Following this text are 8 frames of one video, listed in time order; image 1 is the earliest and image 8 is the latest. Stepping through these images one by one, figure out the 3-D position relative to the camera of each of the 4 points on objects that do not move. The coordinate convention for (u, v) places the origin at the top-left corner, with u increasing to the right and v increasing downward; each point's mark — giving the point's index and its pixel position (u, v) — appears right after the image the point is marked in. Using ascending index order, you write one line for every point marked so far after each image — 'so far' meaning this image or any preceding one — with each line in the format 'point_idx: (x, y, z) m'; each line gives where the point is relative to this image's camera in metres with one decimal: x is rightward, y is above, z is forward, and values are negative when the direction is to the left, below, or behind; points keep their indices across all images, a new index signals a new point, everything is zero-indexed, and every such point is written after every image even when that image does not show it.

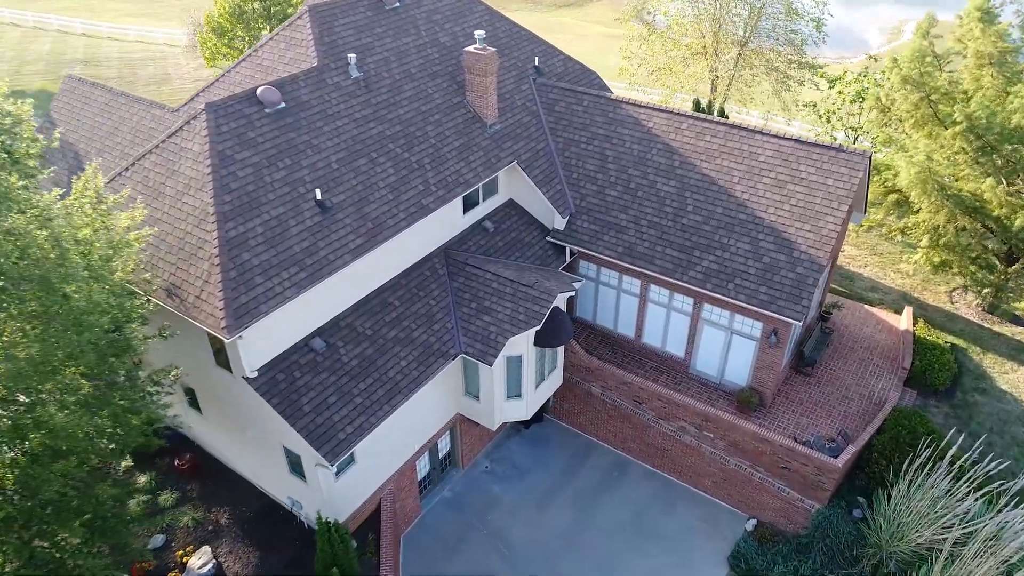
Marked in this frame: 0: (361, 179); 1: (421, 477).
0: (-3.7, +2.6, +17.1) m
1: (-2.4, -5.0, +19.0) m
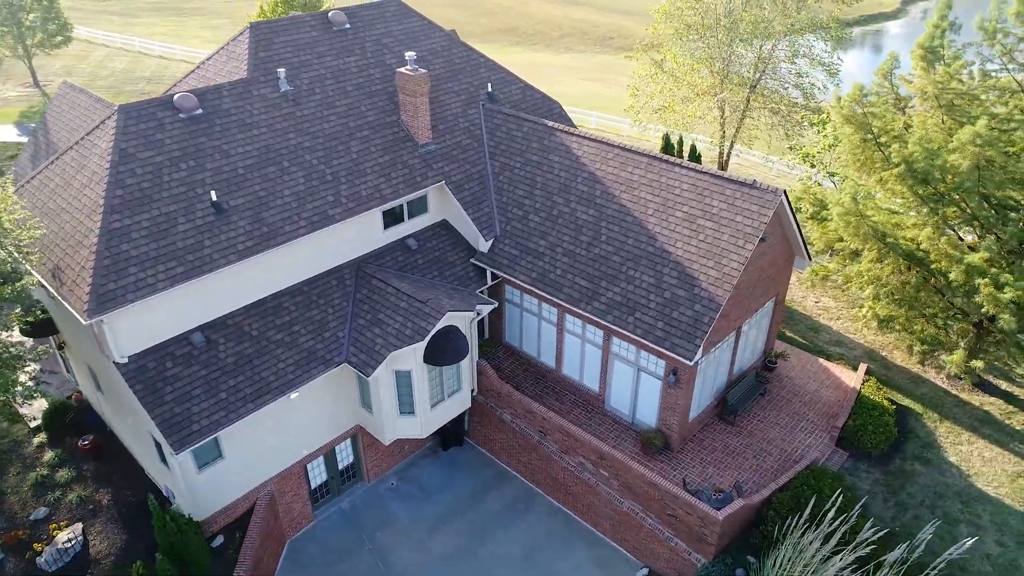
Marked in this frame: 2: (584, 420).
0: (-6.2, +2.5, +17.8) m
1: (-5.3, -5.2, +19.2) m
2: (+2.0, -3.6, +19.7) m
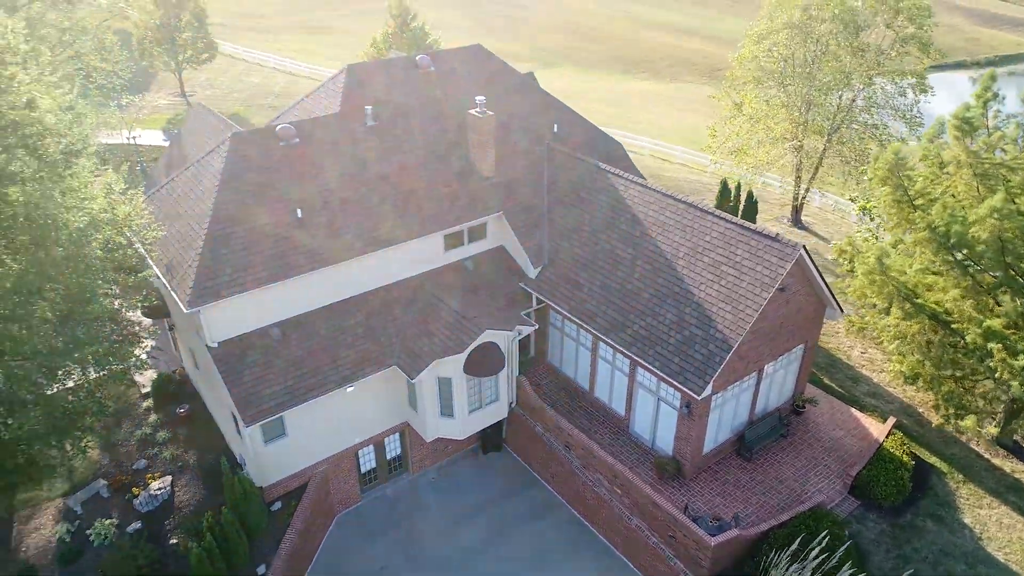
0: (-4.9, +2.3, +20.8) m
1: (-4.6, -5.5, +21.9) m
2: (+2.9, -4.5, +21.4) m
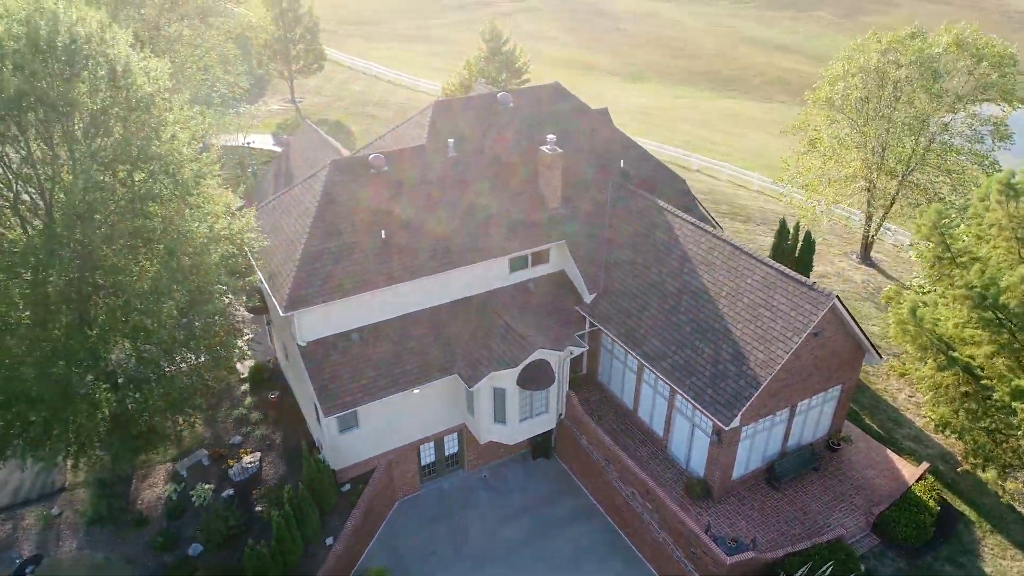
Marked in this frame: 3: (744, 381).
0: (-3.0, +1.9, +23.5) m
1: (-3.0, -5.9, +24.5) m
2: (+4.3, -5.5, +23.1) m
3: (+6.4, -2.6, +19.7) m
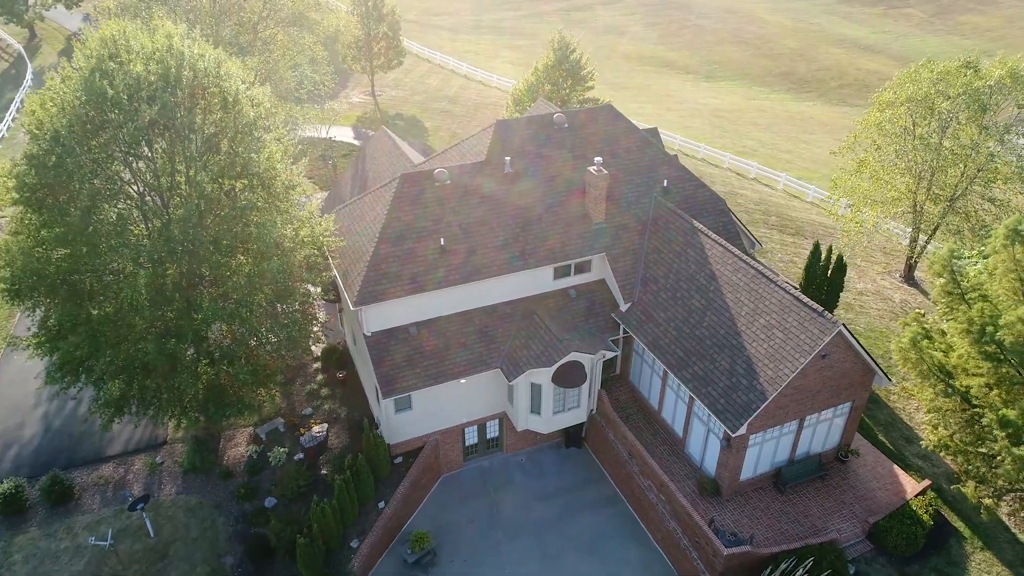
0: (-1.3, +1.8, +26.4) m
1: (-1.7, -6.0, +27.7) m
2: (+5.5, -6.0, +25.7) m
3: (+7.4, -3.3, +22.0) m
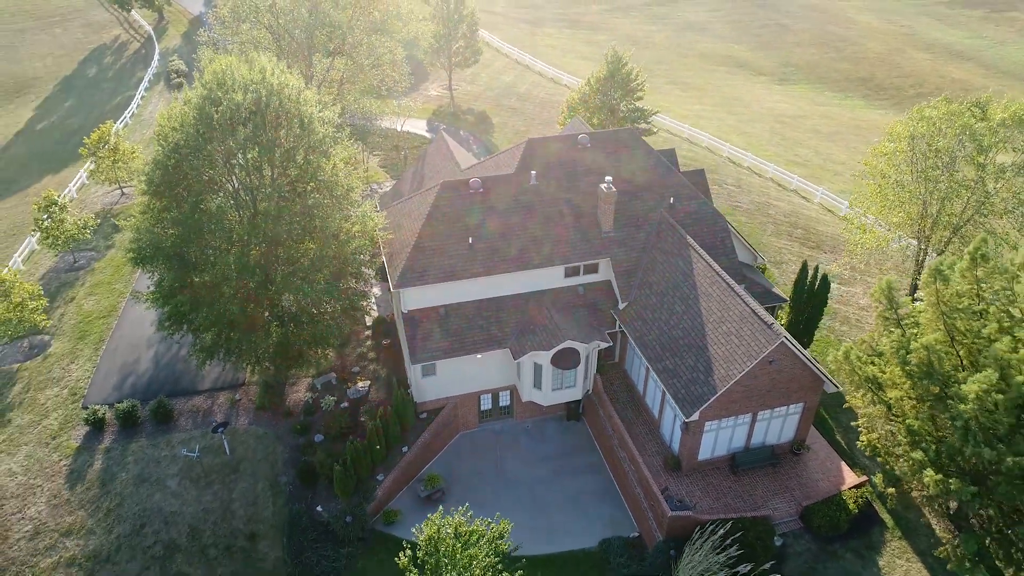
0: (-0.6, +2.2, +31.7) m
1: (-1.4, -5.5, +33.3) m
2: (+5.5, -6.2, +30.4) m
3: (+7.2, -3.7, +26.4) m
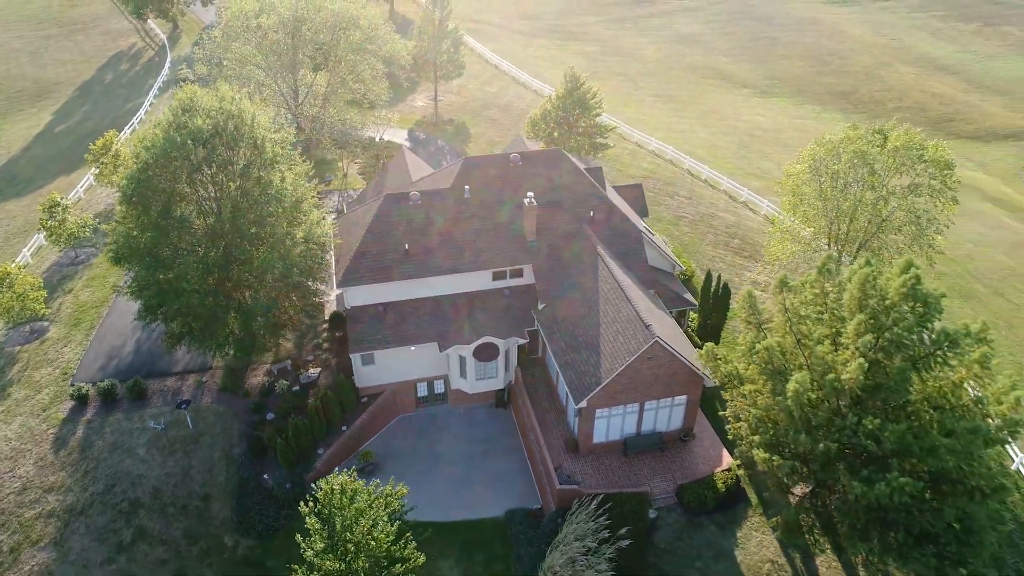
0: (-4.0, +2.1, +36.0) m
1: (-4.9, -5.6, +37.6) m
2: (+1.9, -6.3, +34.5) m
3: (+3.5, -3.9, +30.5) m
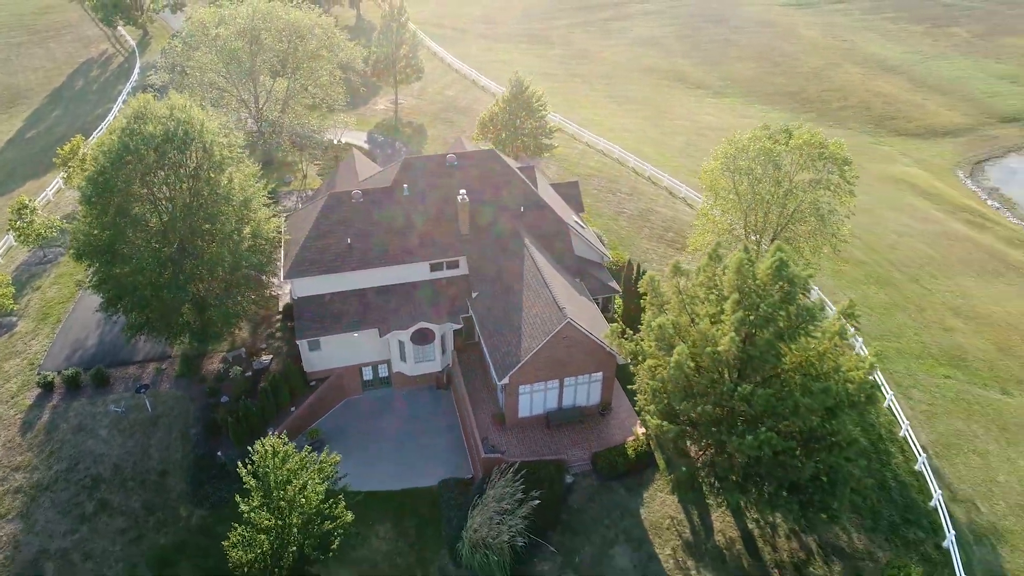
0: (-7.5, +2.6, +39.0) m
1: (-8.4, -5.1, +40.6) m
2: (-1.5, -5.8, +37.7) m
3: (+0.1, -3.3, +33.7) m
